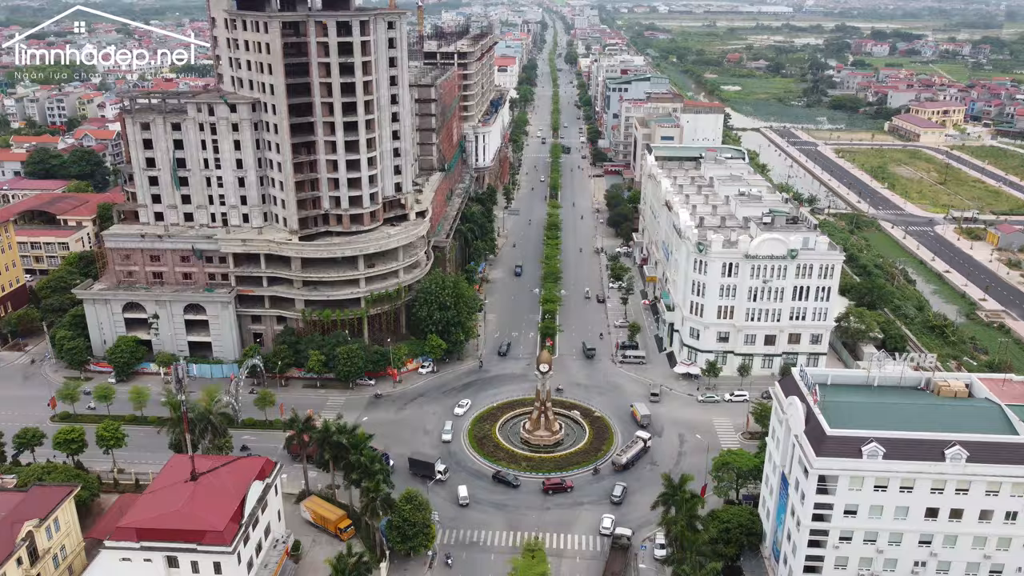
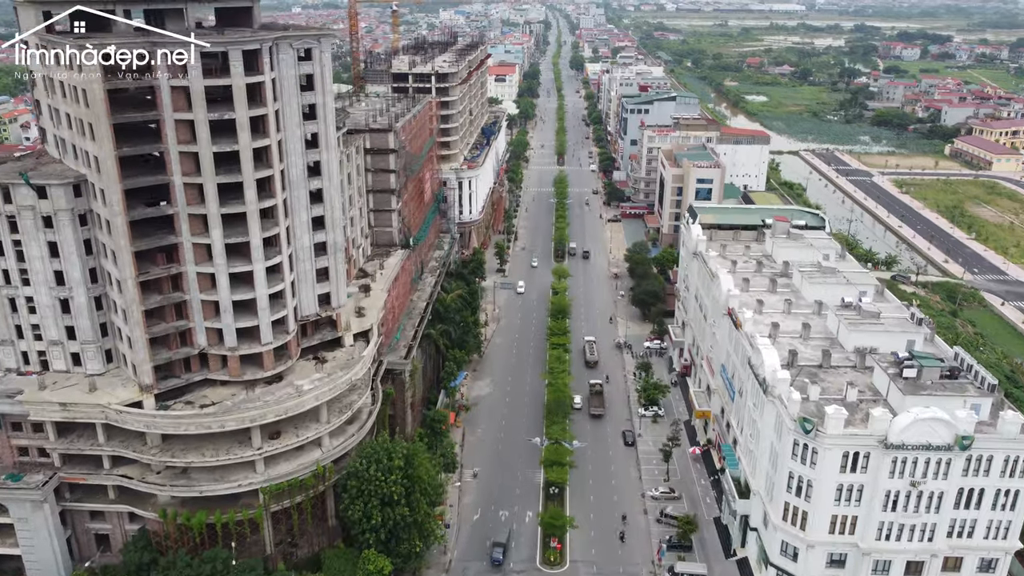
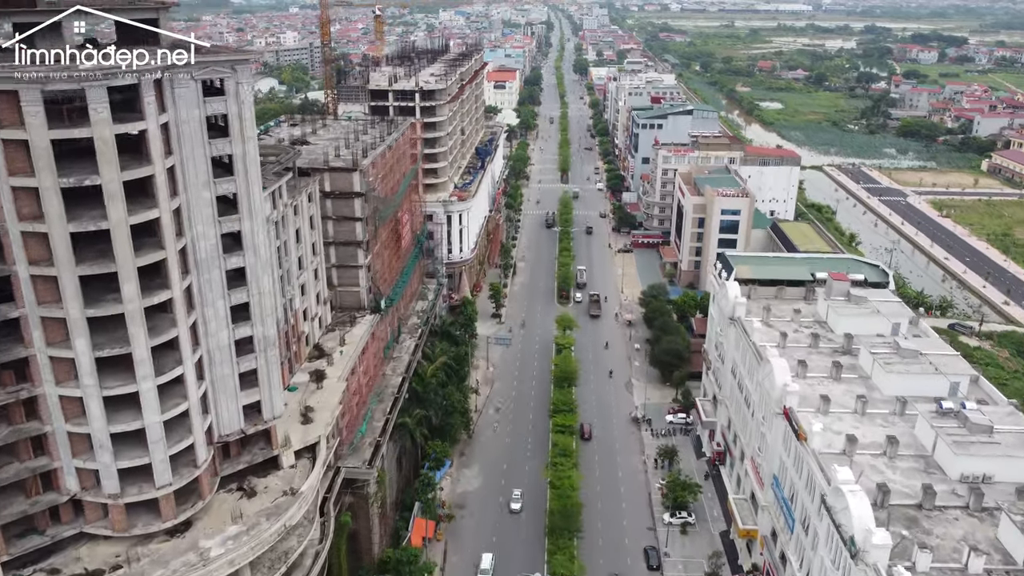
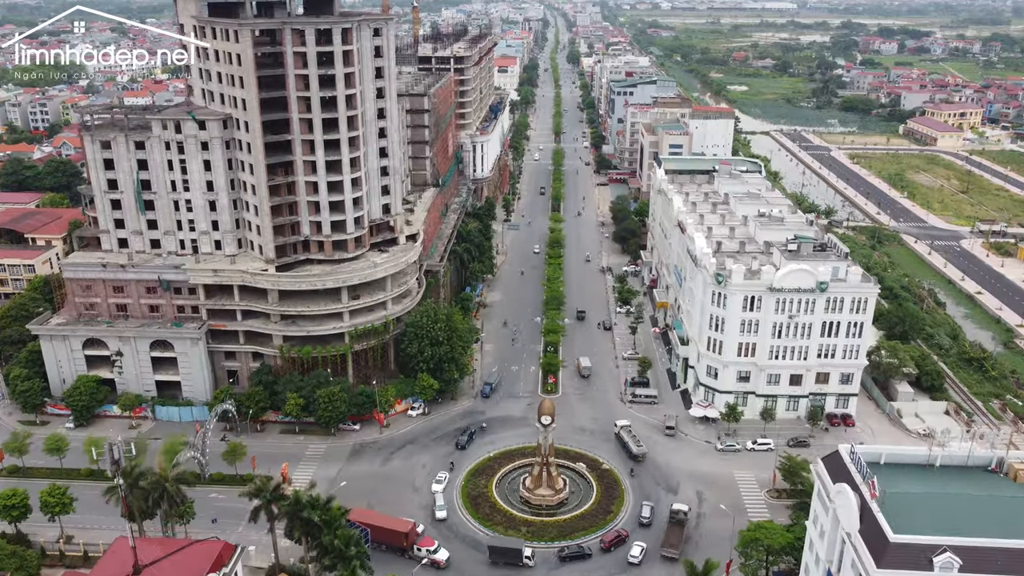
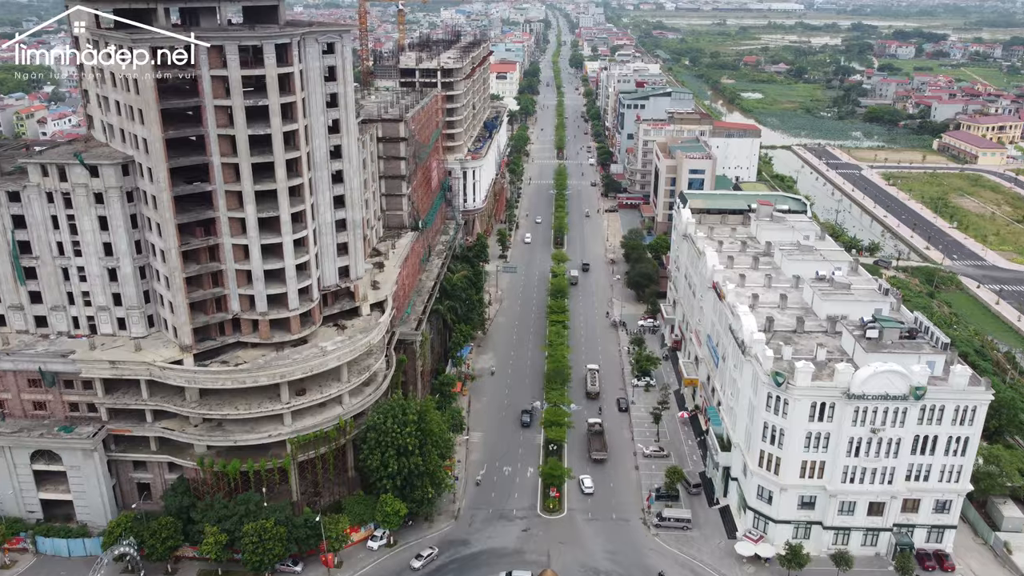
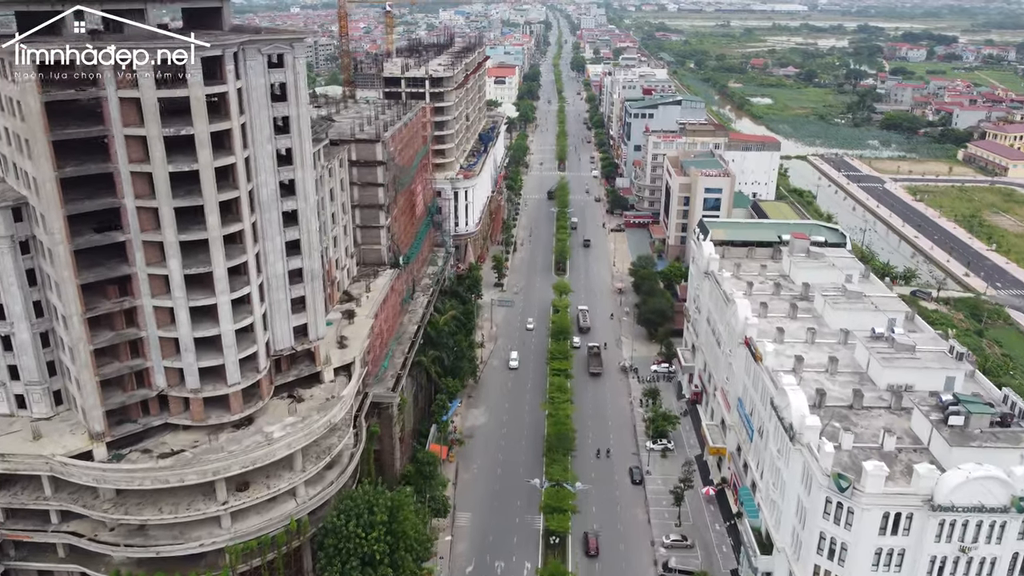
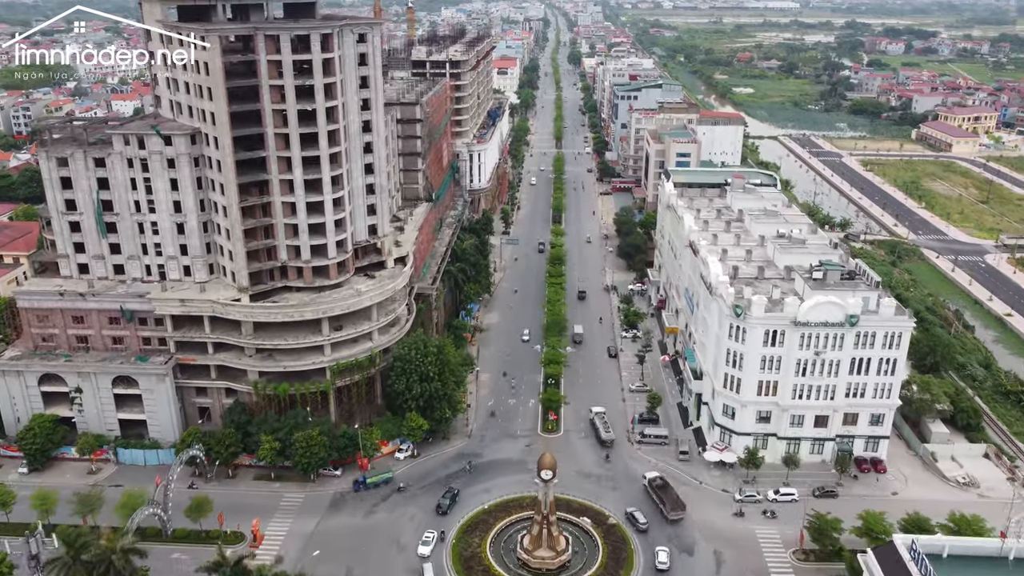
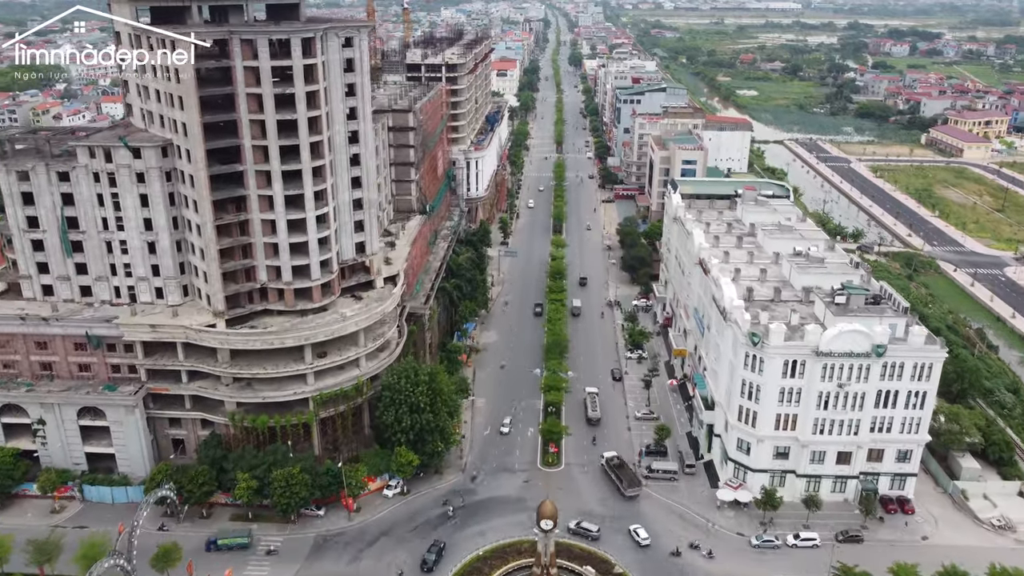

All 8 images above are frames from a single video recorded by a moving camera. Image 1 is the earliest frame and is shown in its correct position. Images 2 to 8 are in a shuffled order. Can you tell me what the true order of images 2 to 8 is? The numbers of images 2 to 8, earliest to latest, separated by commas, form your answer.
4, 7, 8, 5, 2, 6, 3
